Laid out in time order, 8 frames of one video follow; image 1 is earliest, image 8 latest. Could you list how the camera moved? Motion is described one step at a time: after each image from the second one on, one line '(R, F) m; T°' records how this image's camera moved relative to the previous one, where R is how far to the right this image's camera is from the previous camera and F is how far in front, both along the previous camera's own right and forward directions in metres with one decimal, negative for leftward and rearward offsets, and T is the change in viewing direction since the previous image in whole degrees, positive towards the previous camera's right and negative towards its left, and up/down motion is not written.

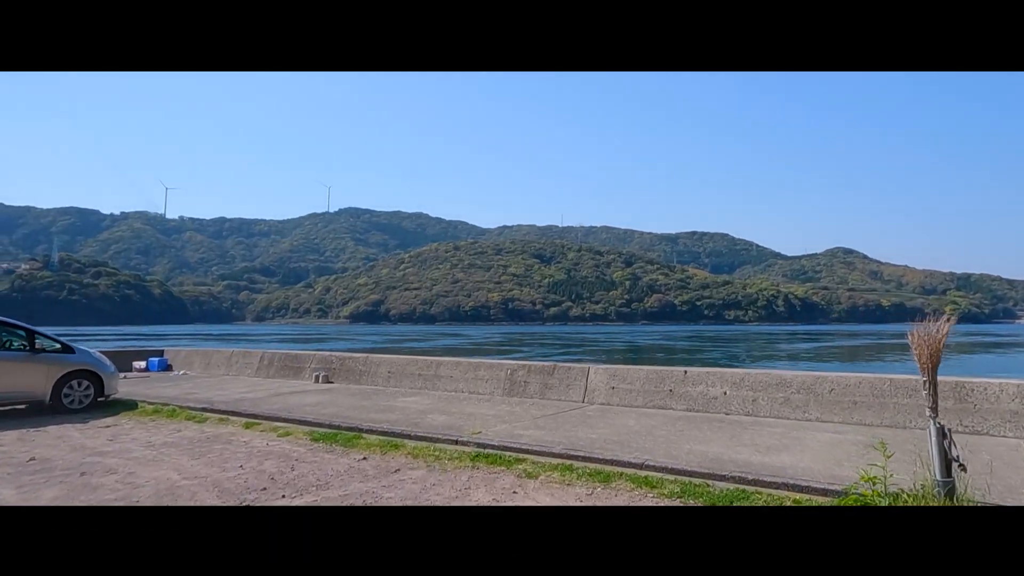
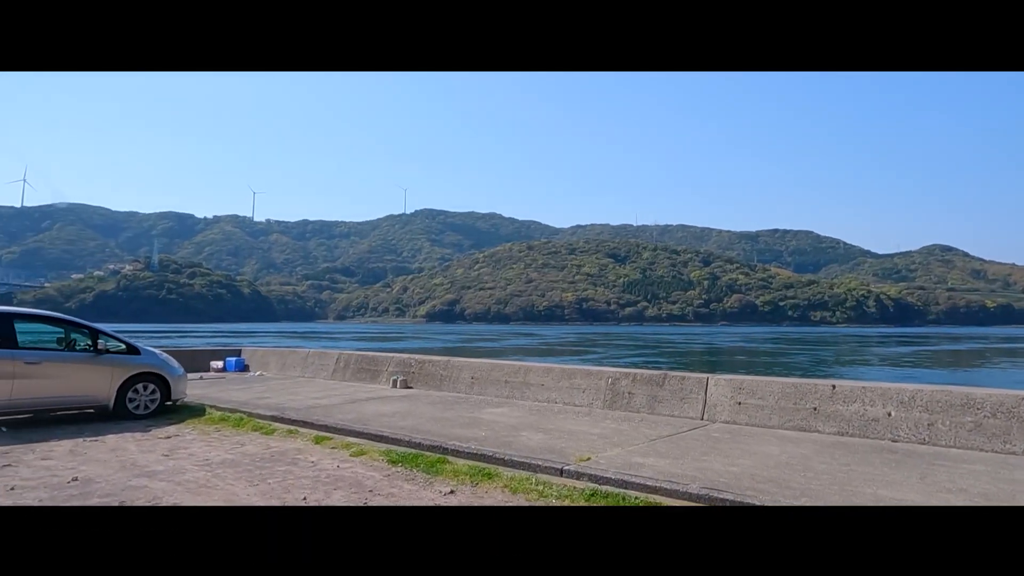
(-0.4, +1.4) m; -6°
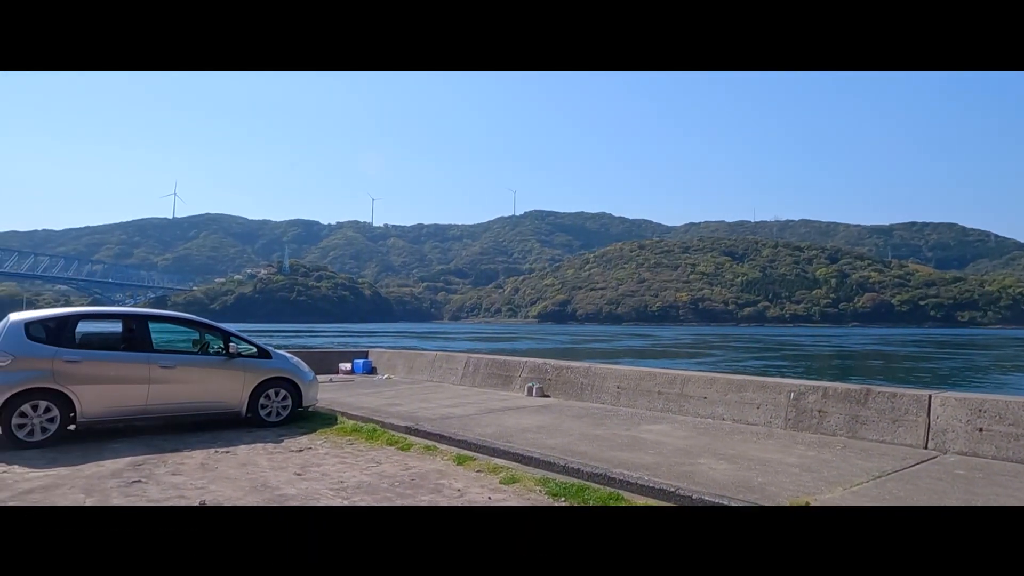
(-0.6, +1.2) m; -10°
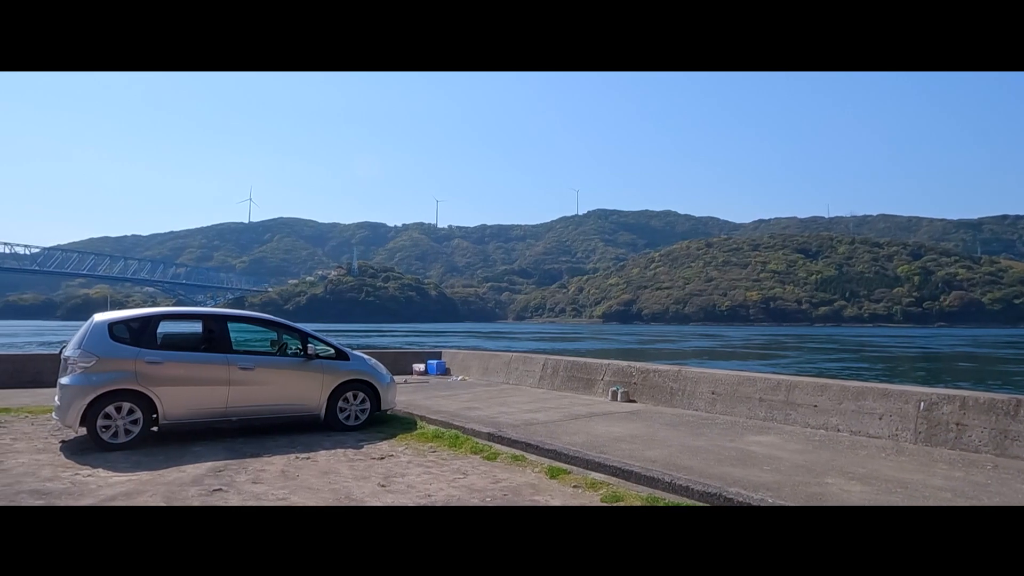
(-0.3, +0.6) m; -5°
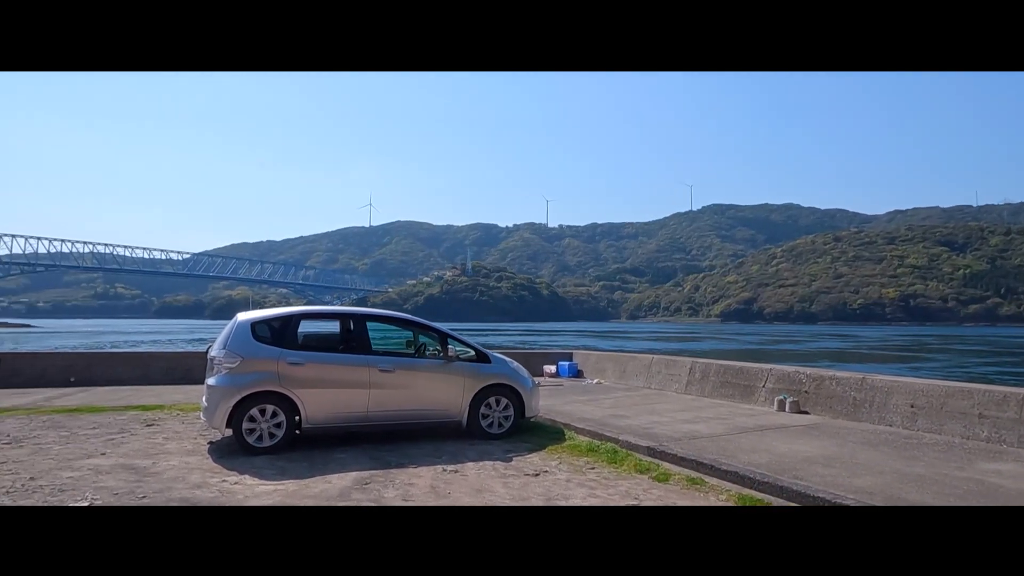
(-0.6, +0.8) m; -10°
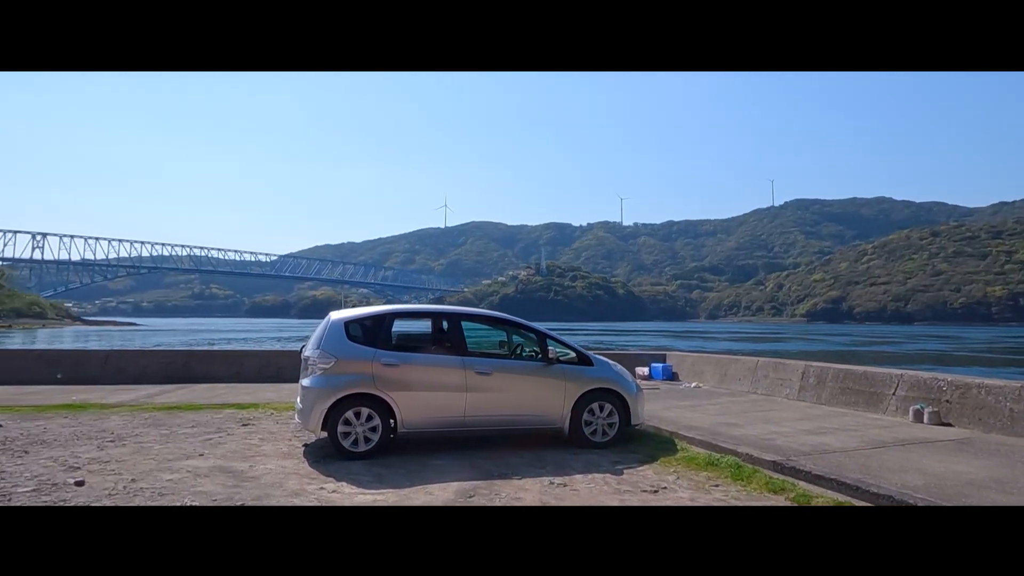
(-0.3, +0.5) m; -6°
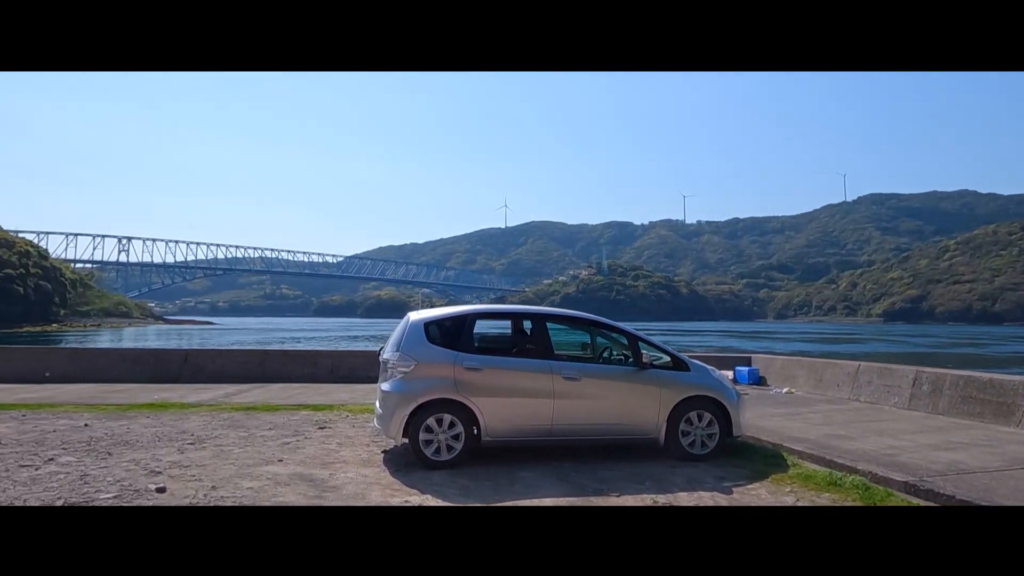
(-0.3, +0.5) m; -5°
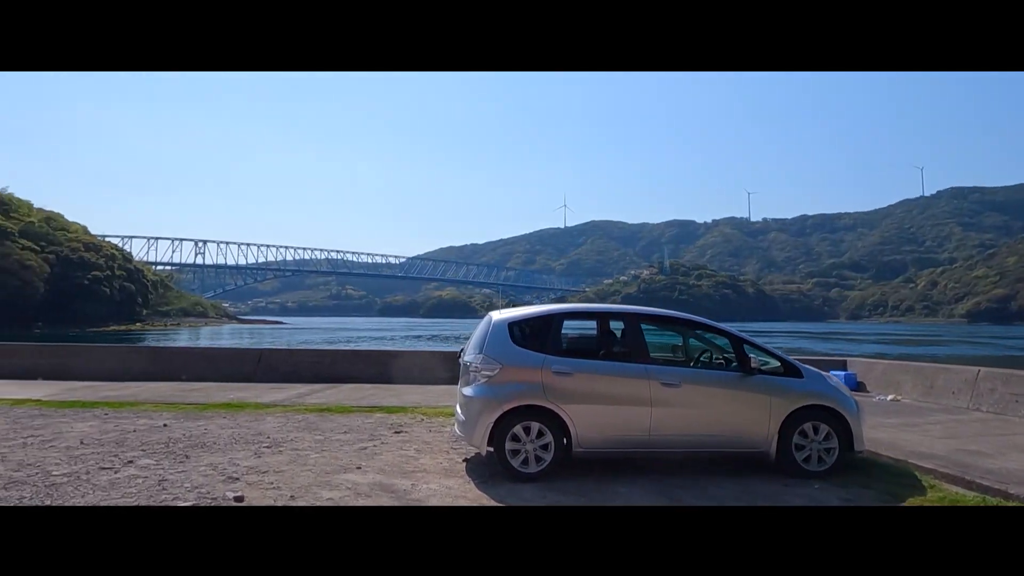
(-0.3, +0.5) m; -5°
